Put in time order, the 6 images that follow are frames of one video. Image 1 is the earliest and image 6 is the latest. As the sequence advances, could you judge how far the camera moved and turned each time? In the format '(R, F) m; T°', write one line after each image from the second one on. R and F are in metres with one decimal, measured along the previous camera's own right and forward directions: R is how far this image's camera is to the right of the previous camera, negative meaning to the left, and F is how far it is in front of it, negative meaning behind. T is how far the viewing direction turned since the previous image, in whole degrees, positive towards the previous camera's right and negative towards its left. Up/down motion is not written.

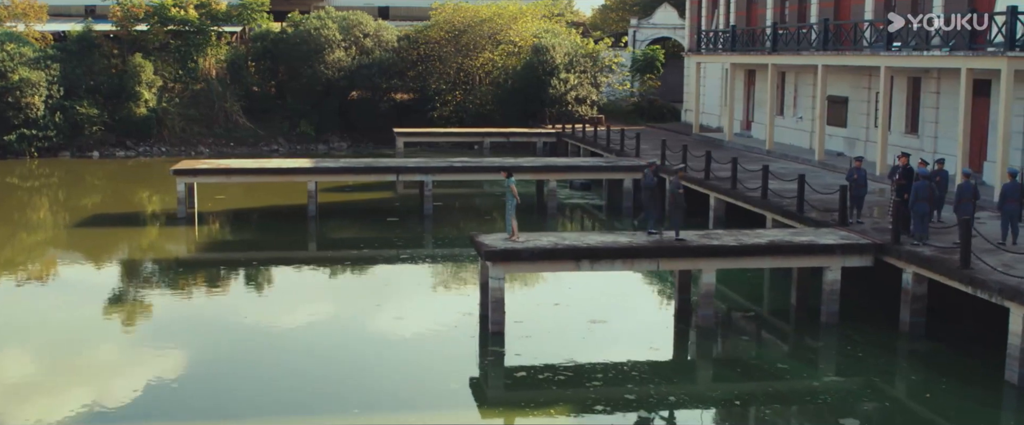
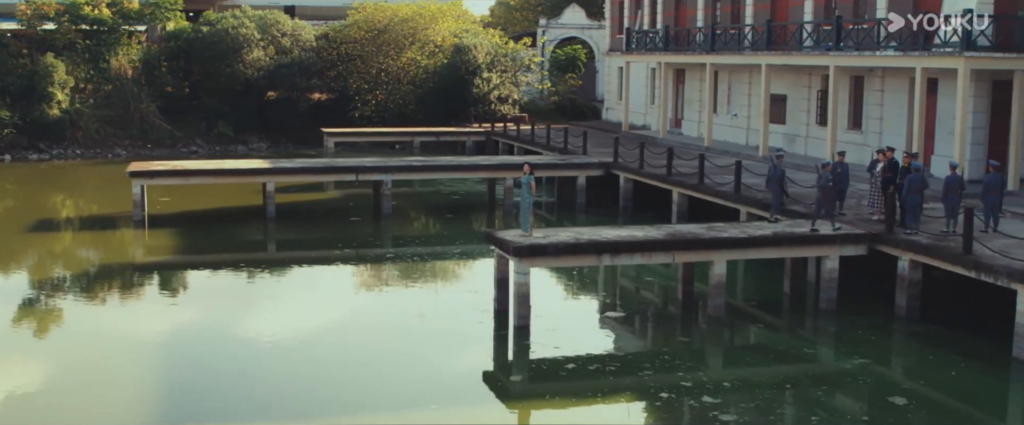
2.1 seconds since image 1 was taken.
(-1.5, -0.1) m; +6°
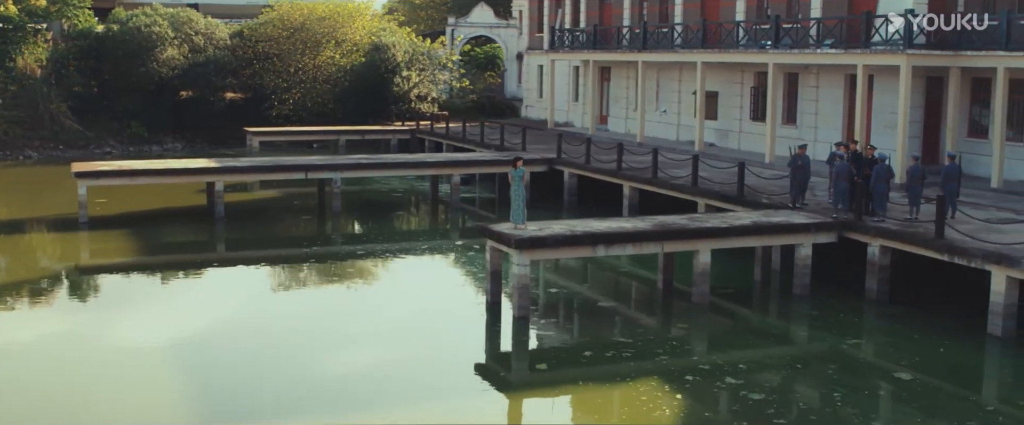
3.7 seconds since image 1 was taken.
(-1.2, -0.2) m; +6°
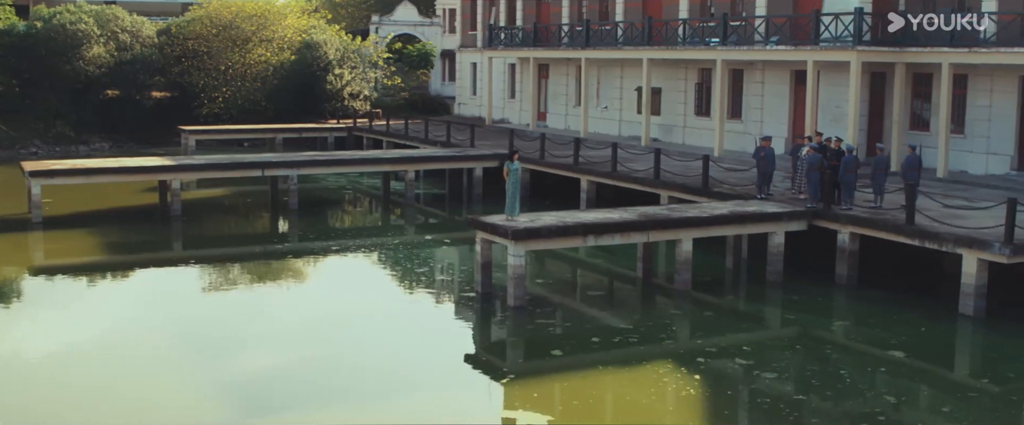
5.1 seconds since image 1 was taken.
(-1.0, -0.2) m; +5°
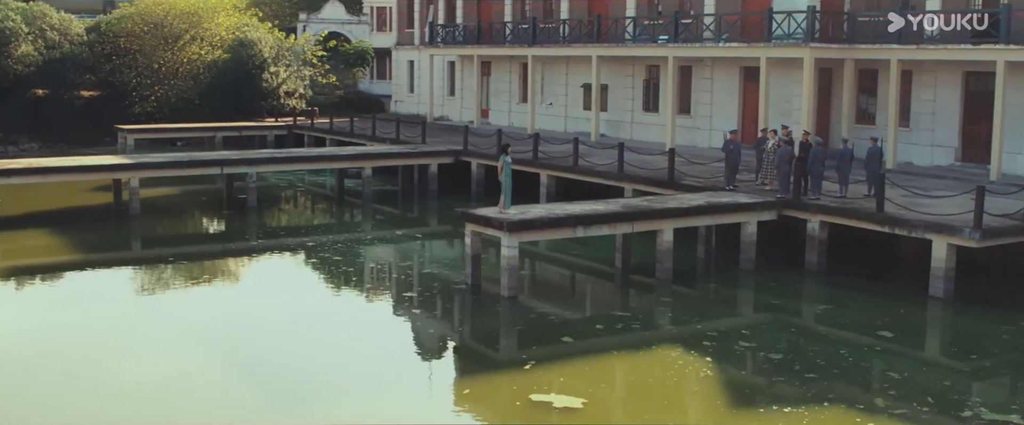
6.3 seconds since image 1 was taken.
(-0.9, -0.2) m; +5°
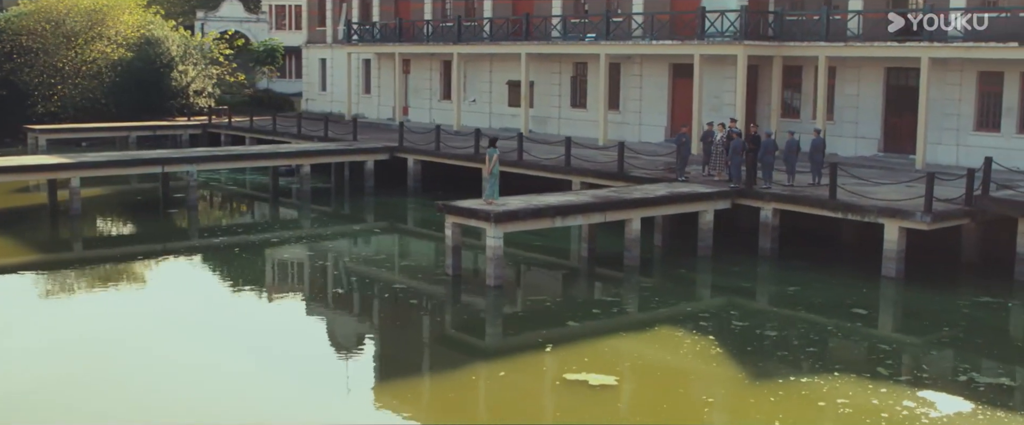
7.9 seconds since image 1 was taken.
(-1.2, -0.4) m; +6°
